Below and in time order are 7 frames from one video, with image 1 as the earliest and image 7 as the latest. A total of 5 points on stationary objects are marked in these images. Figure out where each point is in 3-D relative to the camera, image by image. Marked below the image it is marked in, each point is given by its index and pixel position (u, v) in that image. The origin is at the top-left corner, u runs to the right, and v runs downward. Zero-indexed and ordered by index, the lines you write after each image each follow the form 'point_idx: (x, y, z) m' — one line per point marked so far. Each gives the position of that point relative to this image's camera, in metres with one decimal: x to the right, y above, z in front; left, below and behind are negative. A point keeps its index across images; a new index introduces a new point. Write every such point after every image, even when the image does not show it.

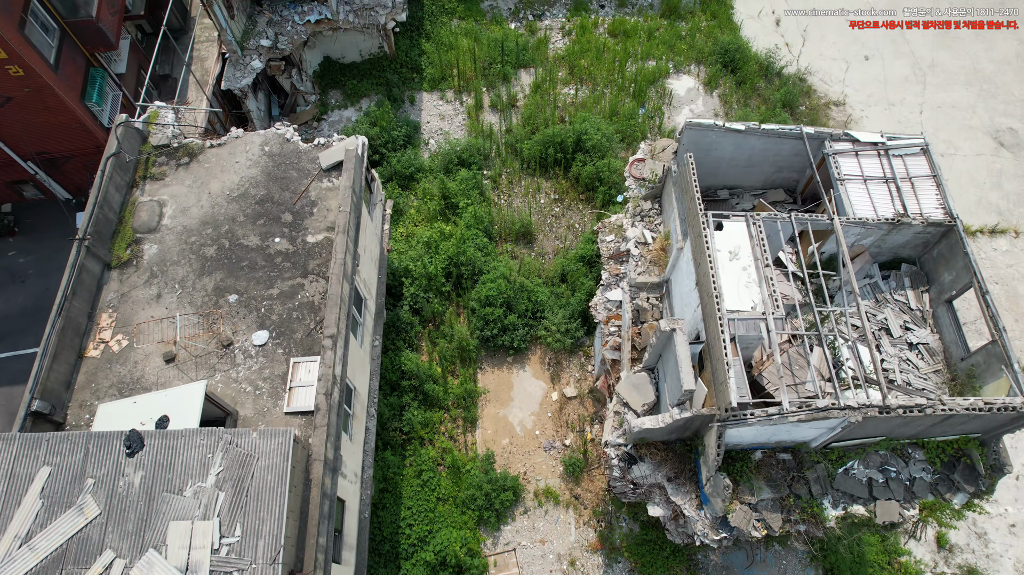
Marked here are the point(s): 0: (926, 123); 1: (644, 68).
0: (+18.8, +7.5, +15.0) m
1: (+6.2, +10.2, +15.4) m
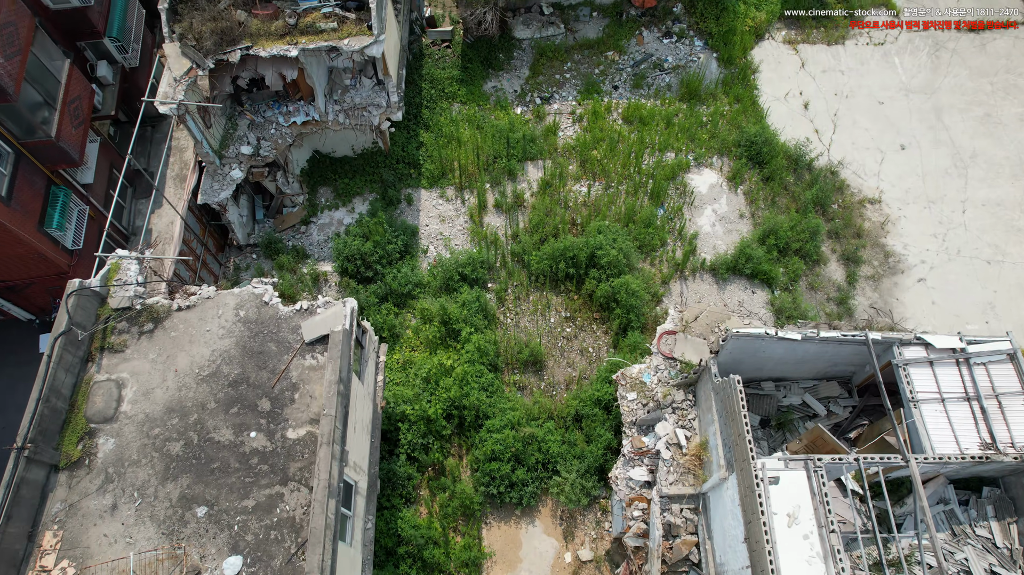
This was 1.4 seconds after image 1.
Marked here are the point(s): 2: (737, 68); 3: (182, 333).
0: (+19.1, +2.7, +13.8) m
1: (+6.5, +5.4, +14.1) m
2: (+10.6, +10.4, +15.6) m
3: (-8.6, -1.2, +8.6) m
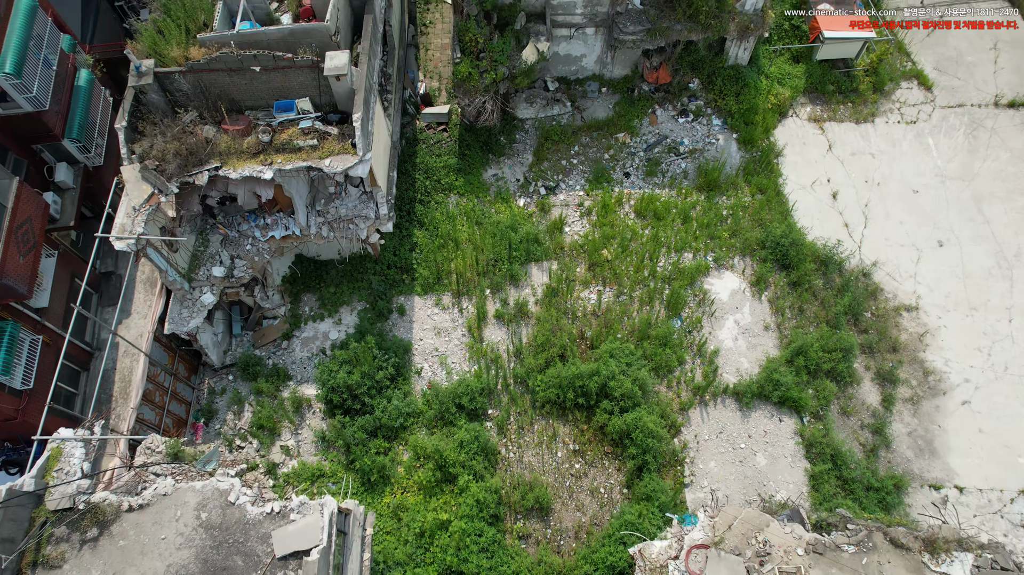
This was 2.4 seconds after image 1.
0: (+19.2, -1.8, +12.6) m
1: (+6.6, +0.9, +12.9) m
2: (+10.7, +5.9, +14.3) m
3: (-8.5, -5.7, +7.4) m
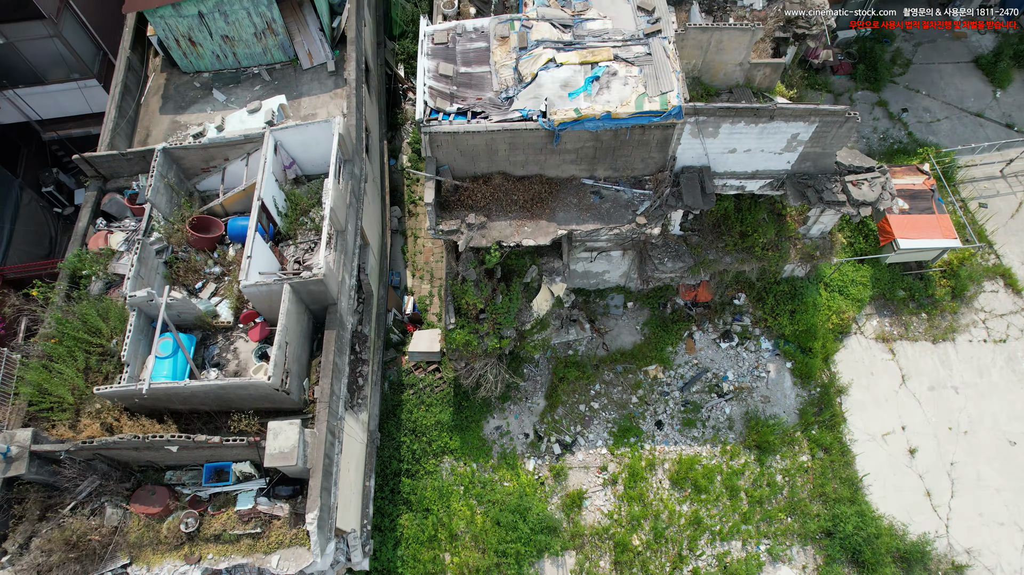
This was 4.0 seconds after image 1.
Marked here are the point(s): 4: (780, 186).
0: (+19.5, -11.3, +10.2) m
1: (+6.8, -8.7, +10.5) m
2: (+11.0, -3.6, +11.8) m
3: (-8.3, -15.4, +5.0) m
4: (+7.7, +2.9, +9.5) m
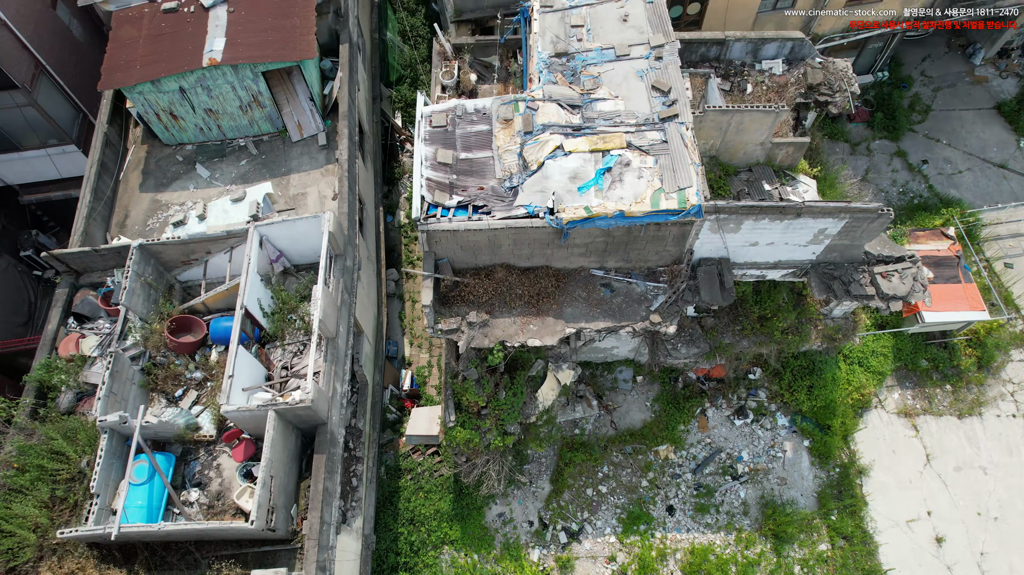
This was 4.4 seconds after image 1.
0: (+19.6, -13.9, +9.7) m
1: (+6.9, -11.3, +9.9) m
2: (+11.1, -6.2, +11.2) m
3: (-8.1, -18.0, +4.5) m
4: (+7.8, +0.3, +8.9) m
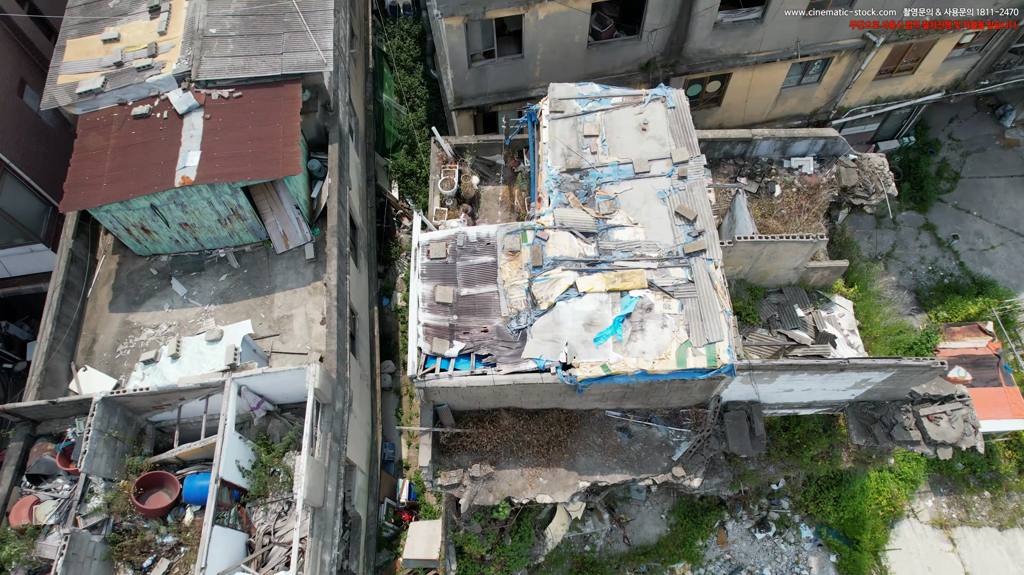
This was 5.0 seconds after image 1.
0: (+19.8, -17.3, +9.0) m
1: (+7.1, -14.6, +9.2) m
2: (+11.3, -9.6, +10.4) m
3: (-8.0, -21.4, +3.8) m
4: (+8.0, -3.1, +8.1) m
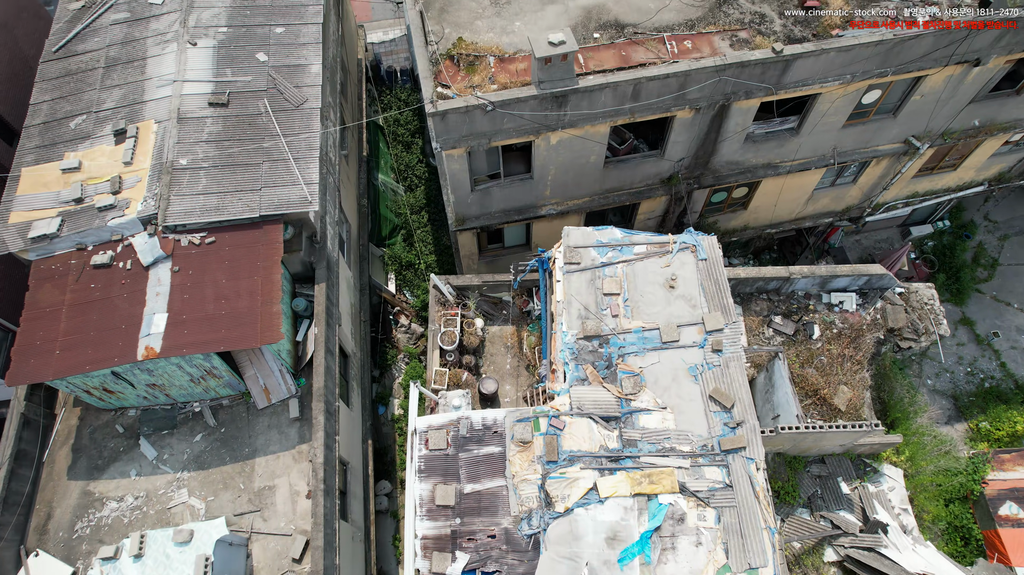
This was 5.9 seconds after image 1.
0: (+20.0, -21.2, +8.2) m
1: (+7.3, -18.5, +8.3) m
2: (+11.5, -13.4, +9.6) m
3: (-7.7, -25.3, +3.0) m
4: (+8.2, -6.9, +7.2) m
